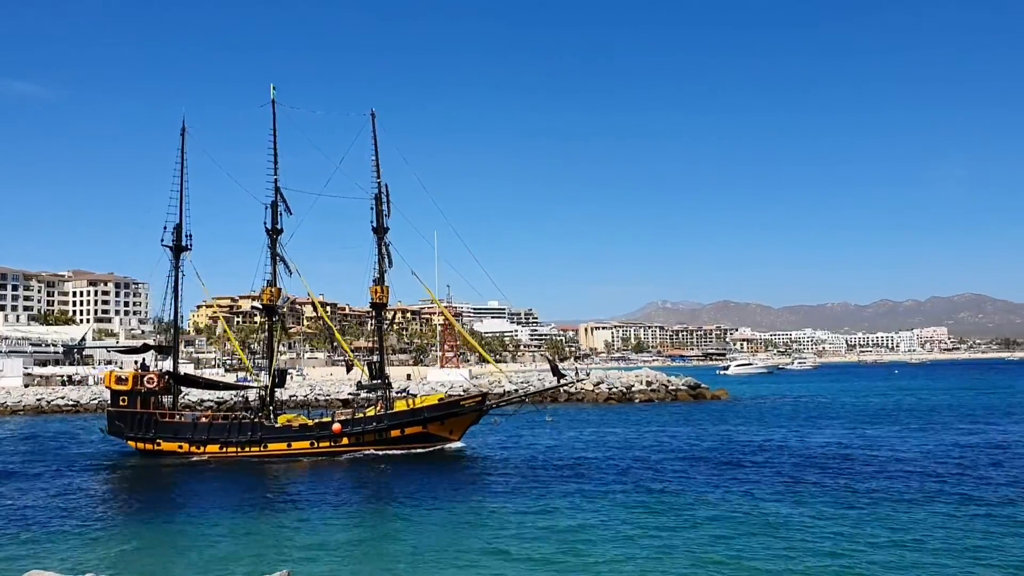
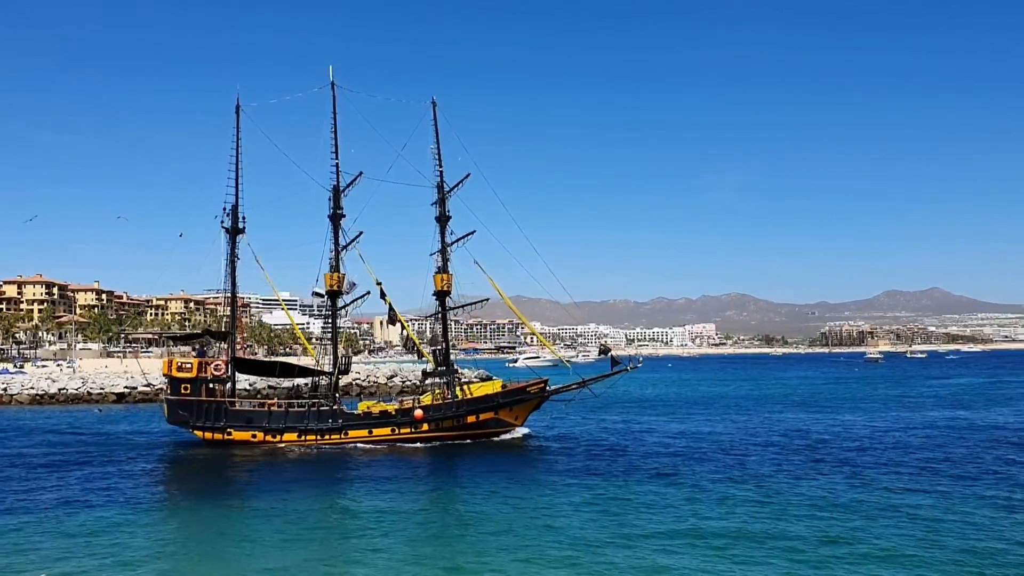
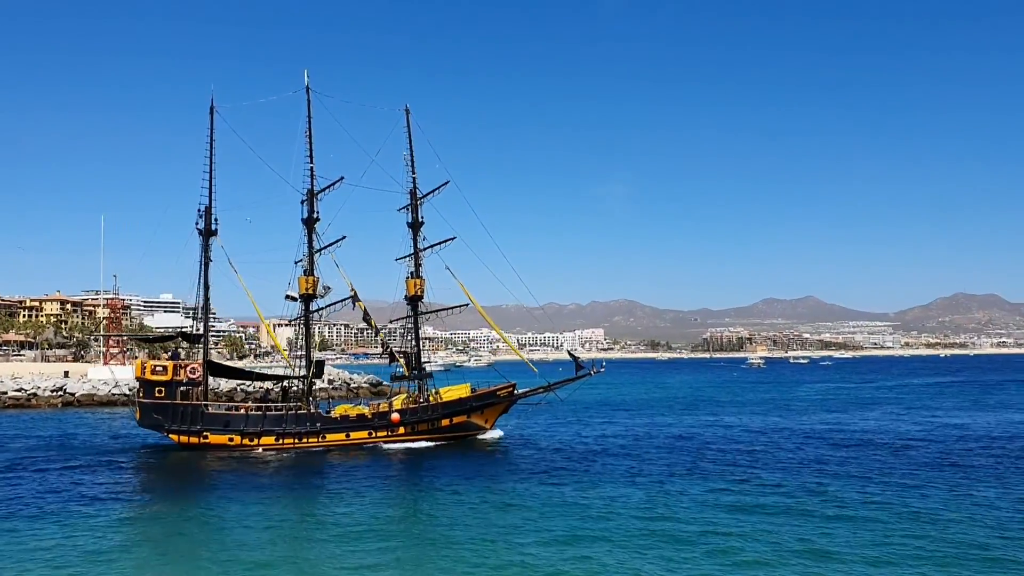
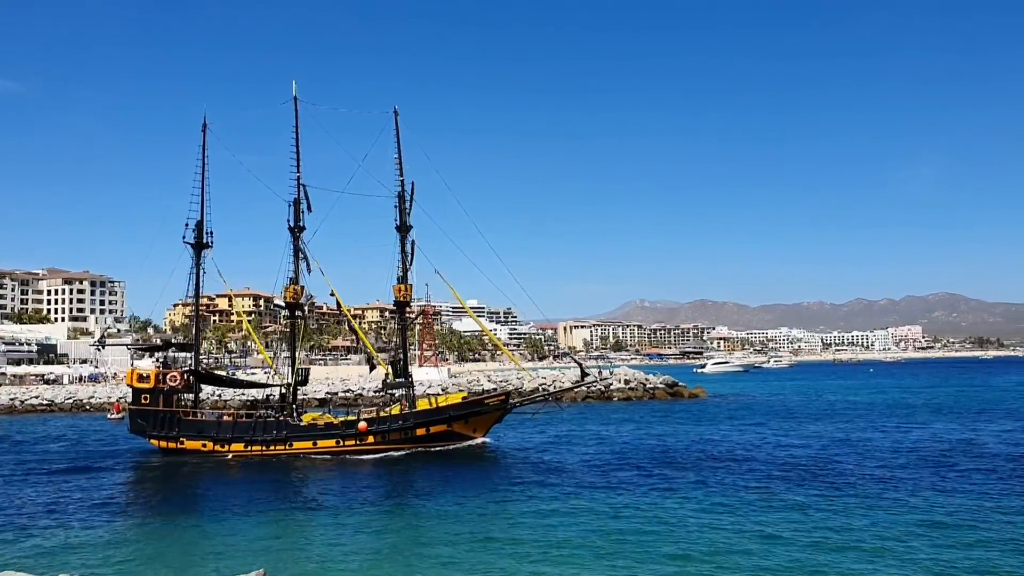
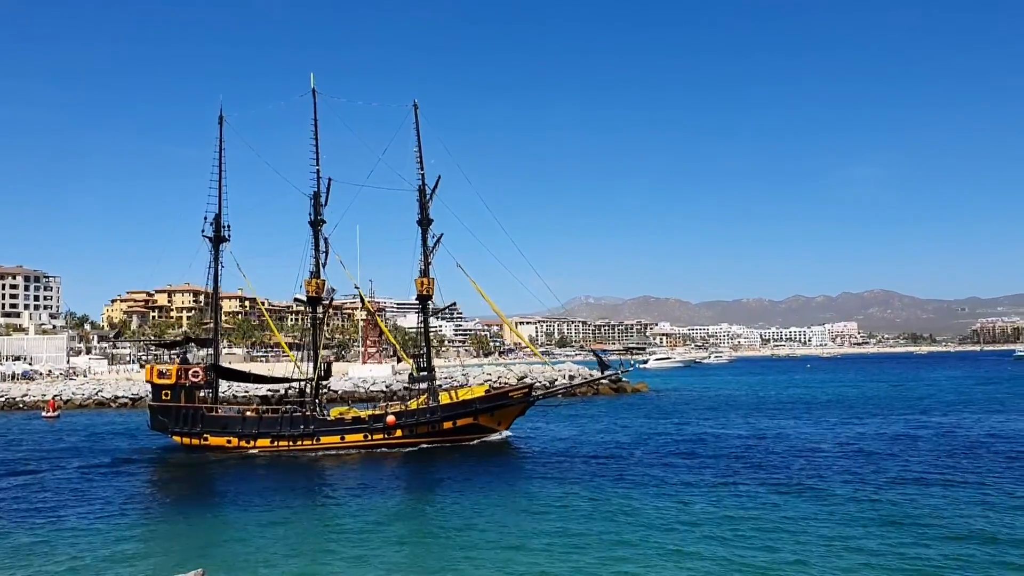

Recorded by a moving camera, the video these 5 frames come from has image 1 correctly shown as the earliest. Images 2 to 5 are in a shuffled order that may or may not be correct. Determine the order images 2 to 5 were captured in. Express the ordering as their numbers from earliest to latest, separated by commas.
4, 5, 2, 3
